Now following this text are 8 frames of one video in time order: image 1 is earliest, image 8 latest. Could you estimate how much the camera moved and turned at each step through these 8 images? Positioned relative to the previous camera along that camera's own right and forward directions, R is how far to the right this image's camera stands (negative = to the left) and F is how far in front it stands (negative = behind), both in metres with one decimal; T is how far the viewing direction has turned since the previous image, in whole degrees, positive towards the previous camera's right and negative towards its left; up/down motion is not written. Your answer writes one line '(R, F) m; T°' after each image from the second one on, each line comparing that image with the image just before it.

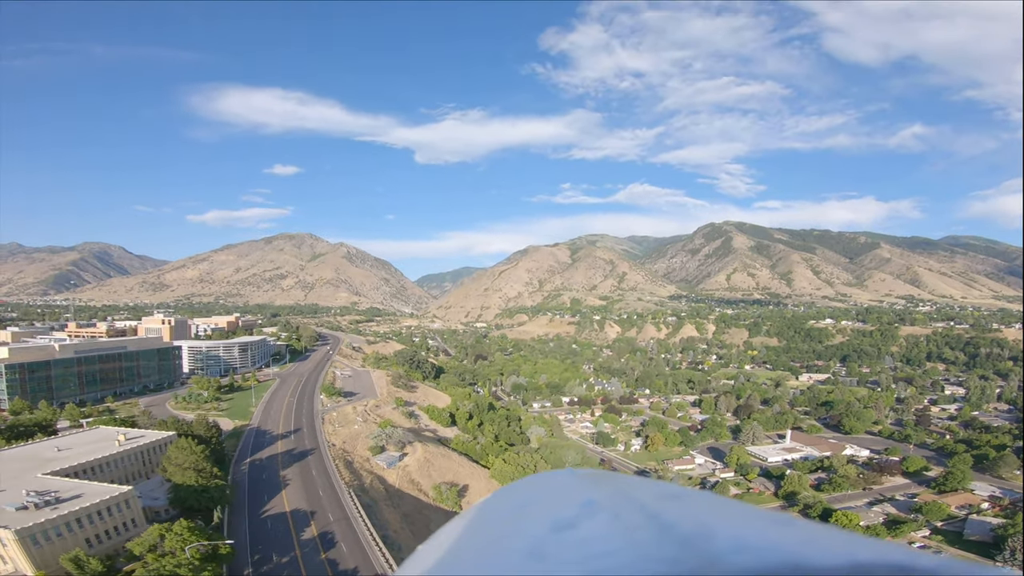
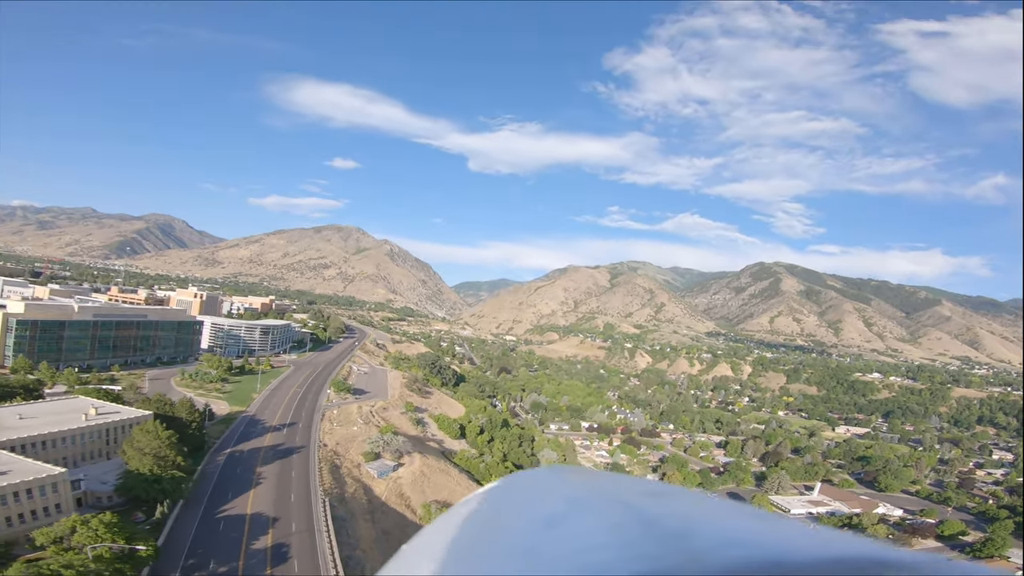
(+0.3, +2.1) m; -3°
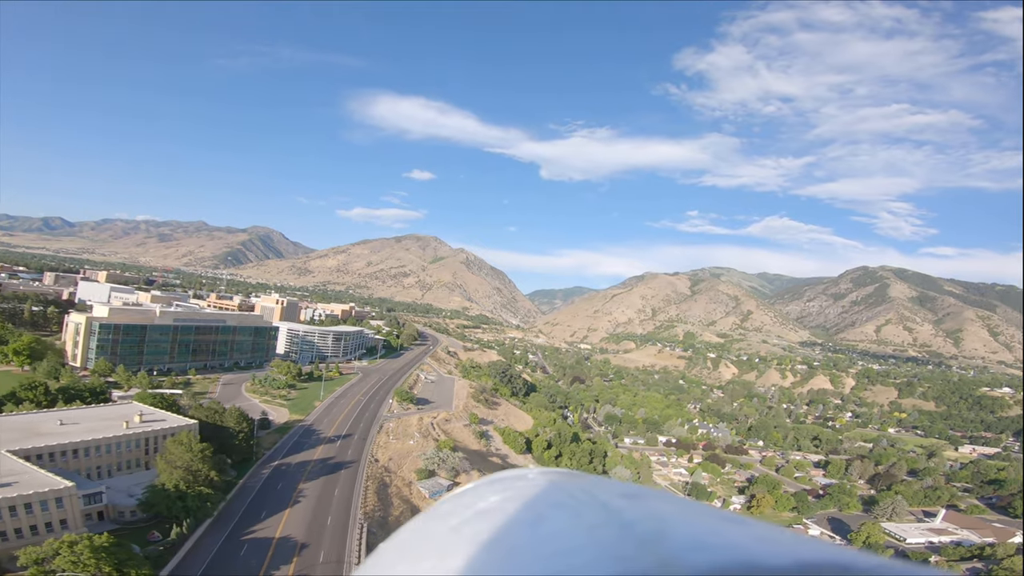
(+0.4, +2.3) m; -8°
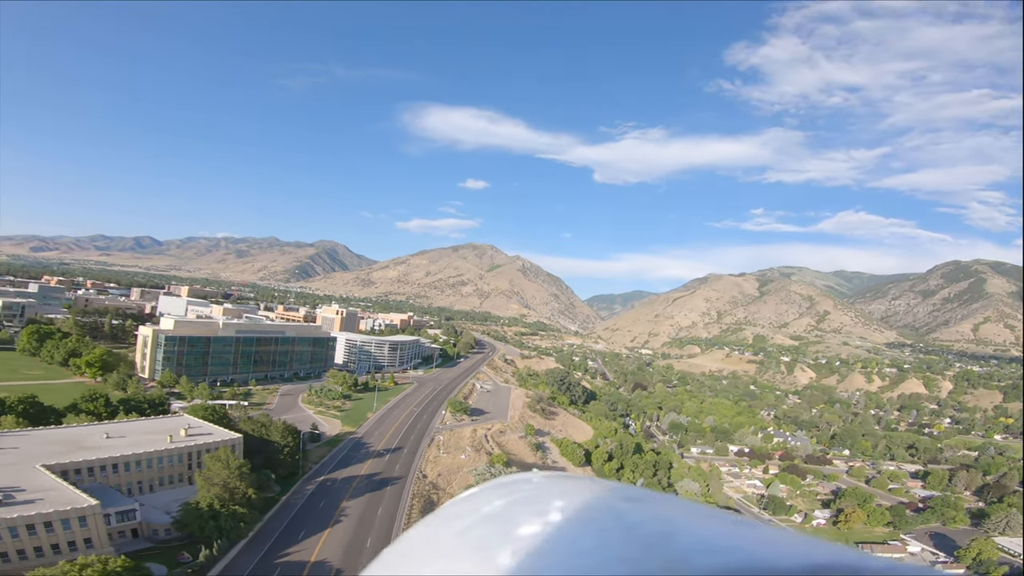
(+0.2, +1.4) m; -7°
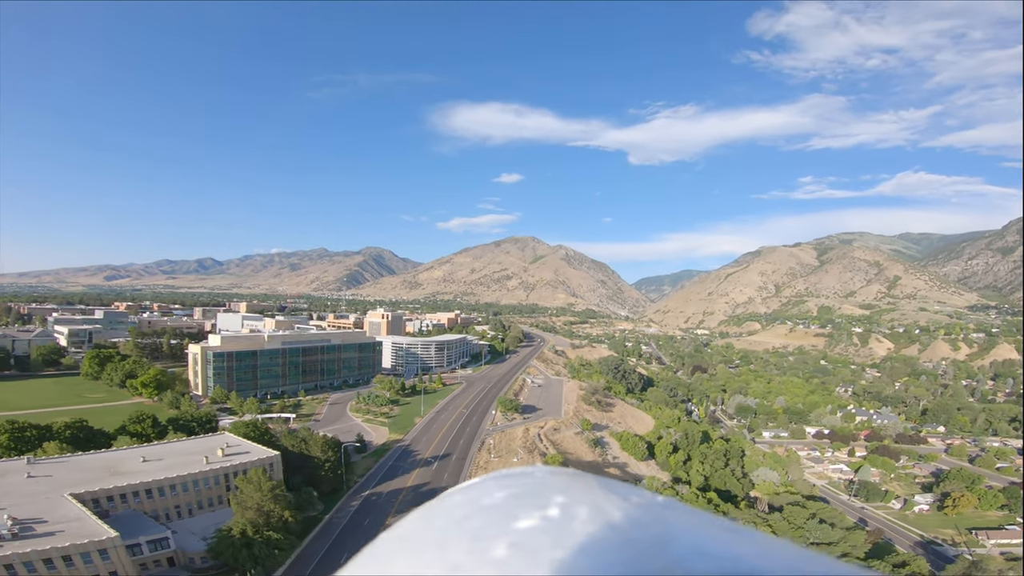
(+0.1, +1.7) m; -5°
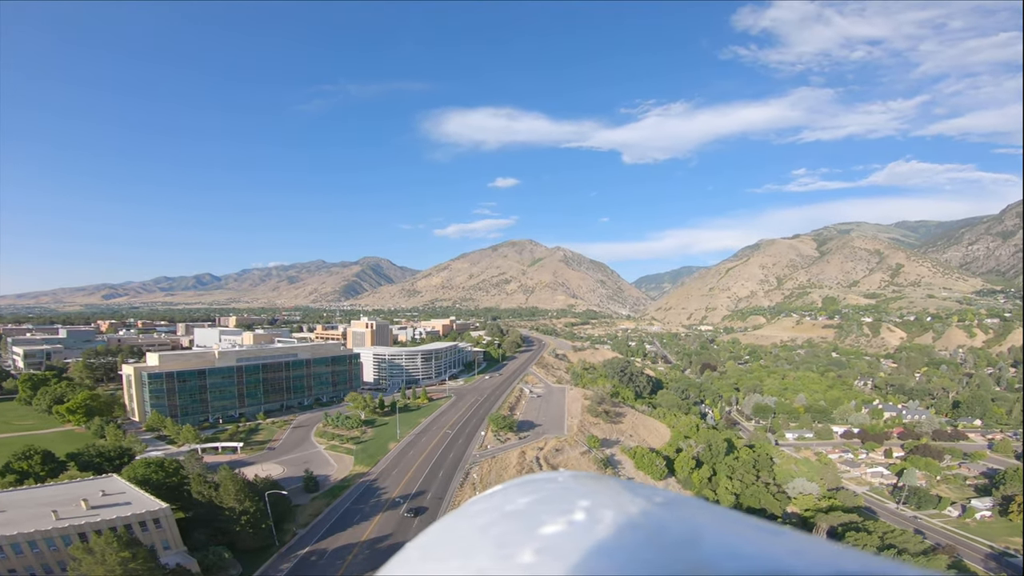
(+0.6, +4.5) m; 0°
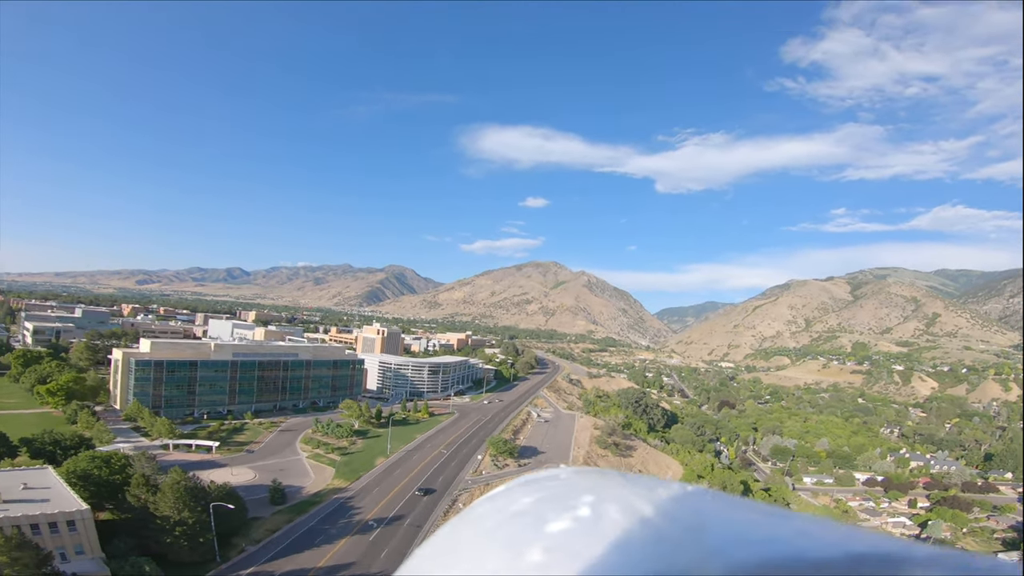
(+0.4, +1.8) m; -3°
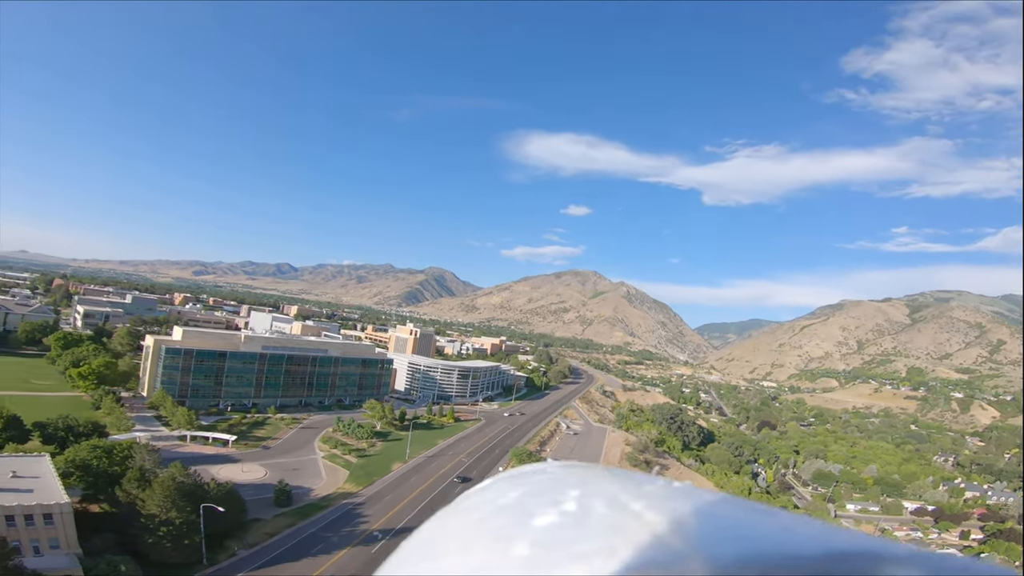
(+0.3, +1.2) m; -4°
